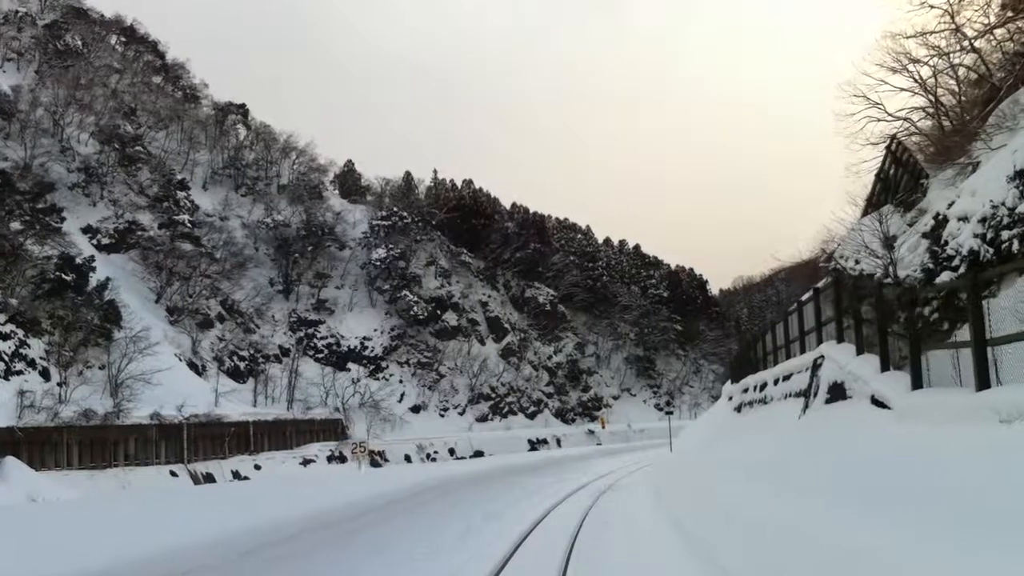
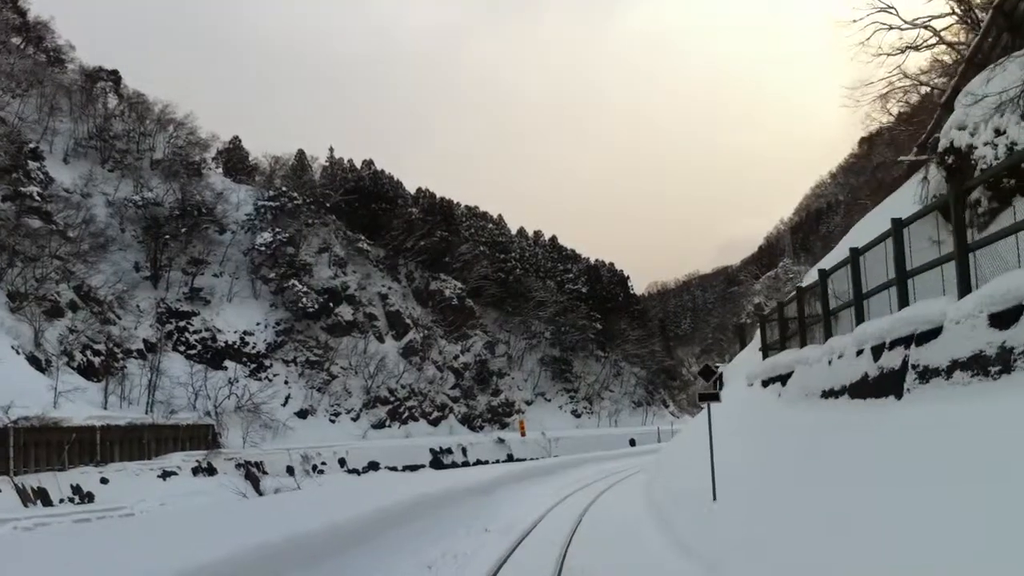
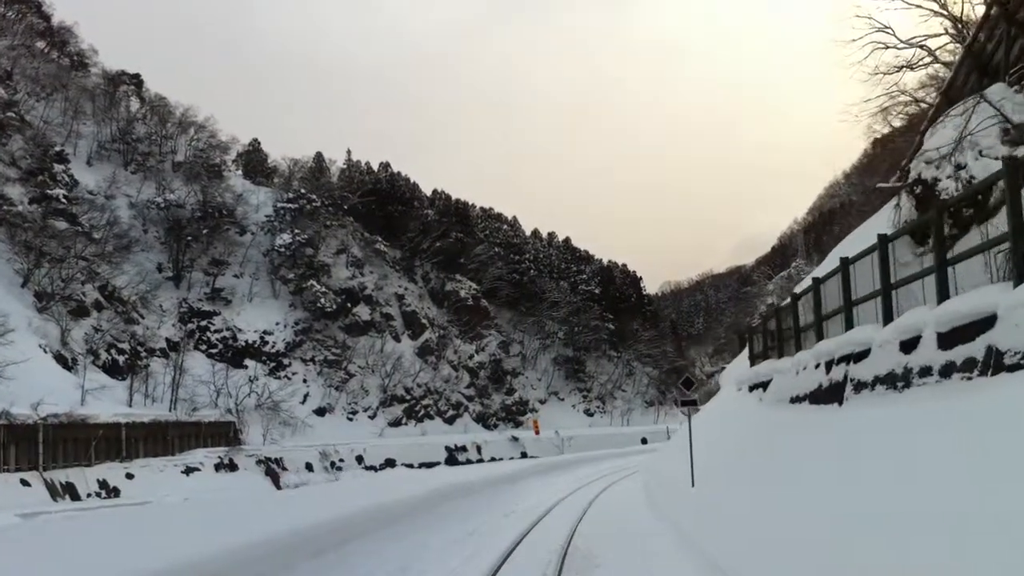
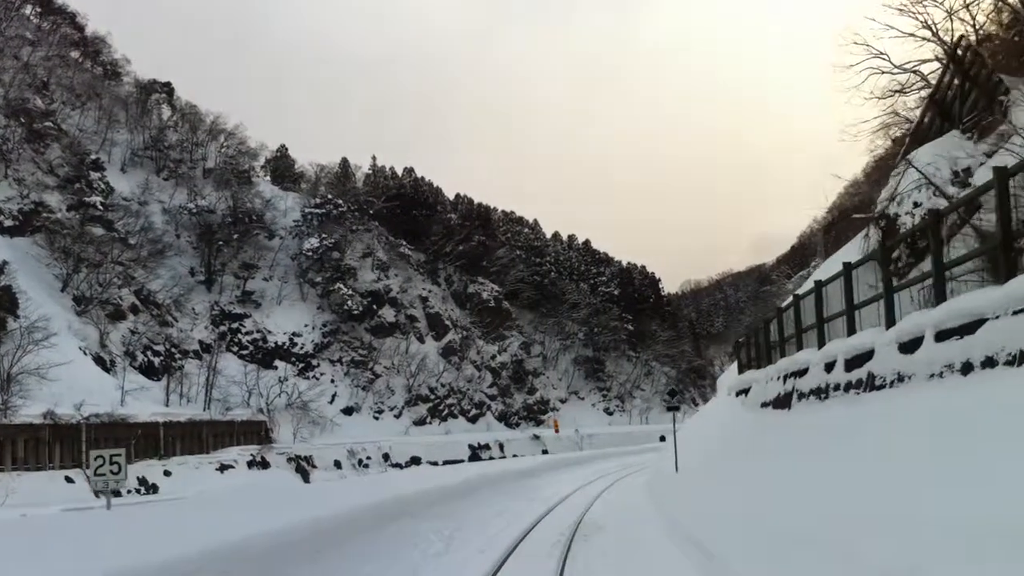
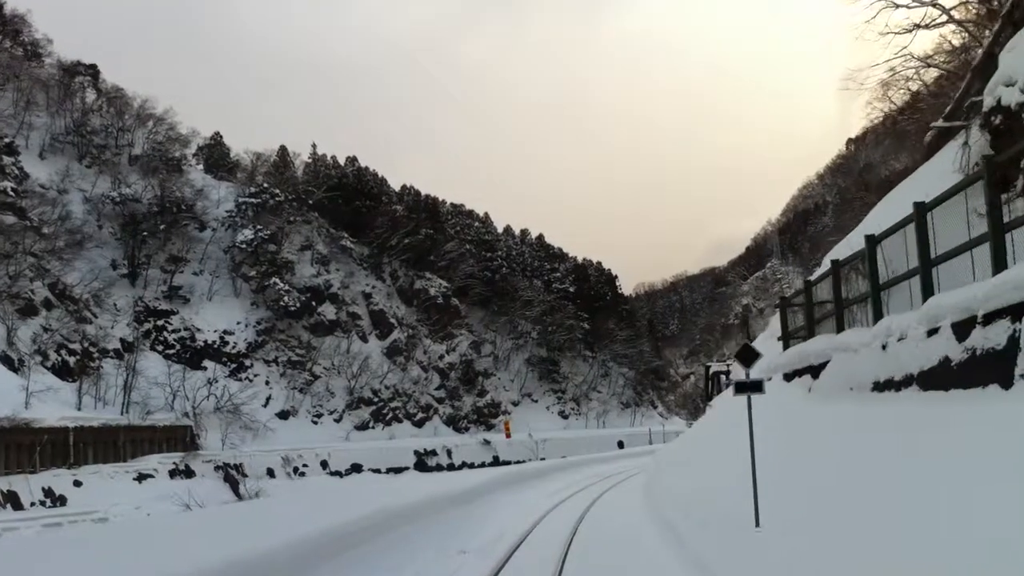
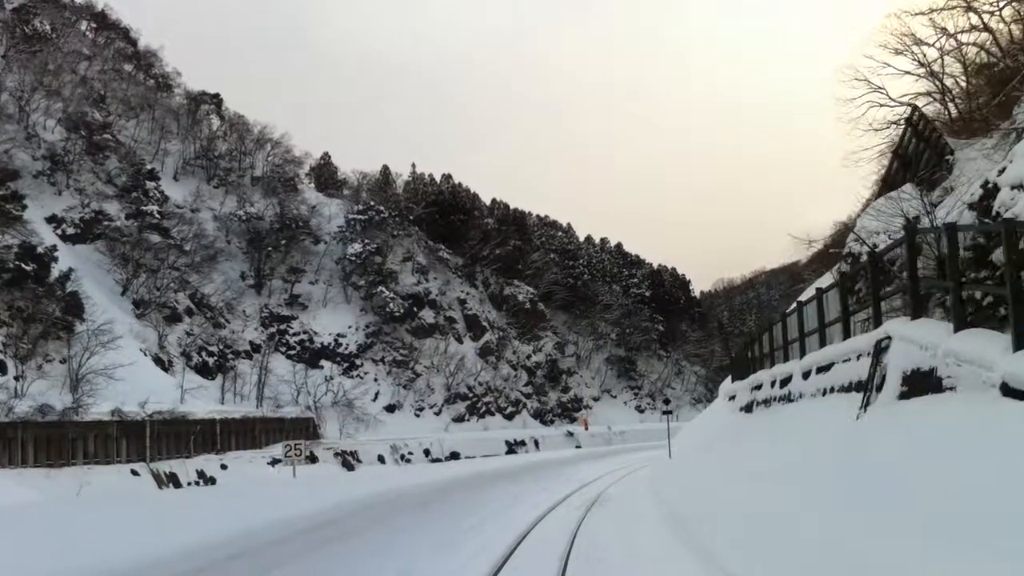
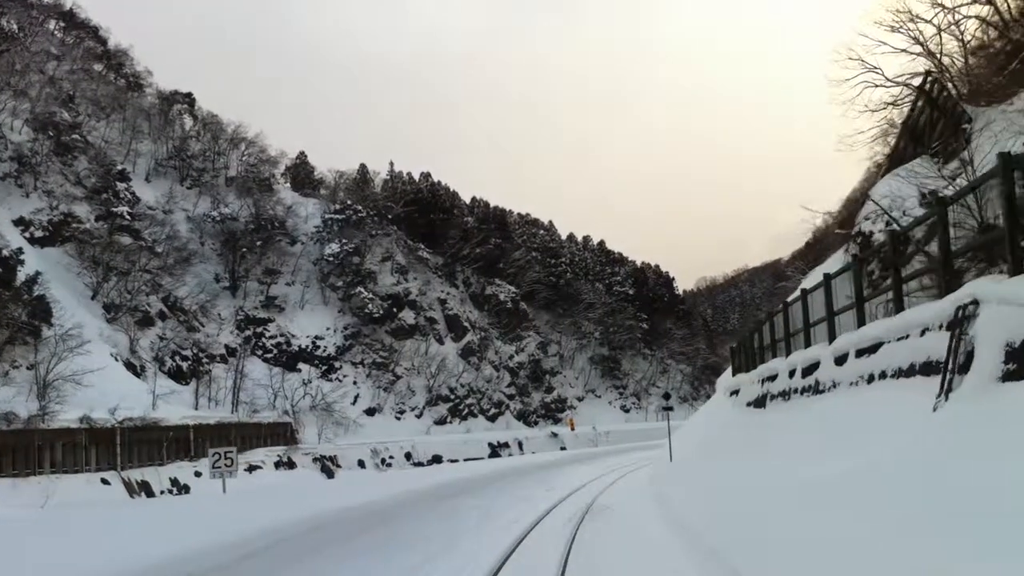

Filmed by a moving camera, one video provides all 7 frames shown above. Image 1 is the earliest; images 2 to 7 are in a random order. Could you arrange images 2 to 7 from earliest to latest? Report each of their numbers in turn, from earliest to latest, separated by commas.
6, 7, 4, 3, 2, 5
